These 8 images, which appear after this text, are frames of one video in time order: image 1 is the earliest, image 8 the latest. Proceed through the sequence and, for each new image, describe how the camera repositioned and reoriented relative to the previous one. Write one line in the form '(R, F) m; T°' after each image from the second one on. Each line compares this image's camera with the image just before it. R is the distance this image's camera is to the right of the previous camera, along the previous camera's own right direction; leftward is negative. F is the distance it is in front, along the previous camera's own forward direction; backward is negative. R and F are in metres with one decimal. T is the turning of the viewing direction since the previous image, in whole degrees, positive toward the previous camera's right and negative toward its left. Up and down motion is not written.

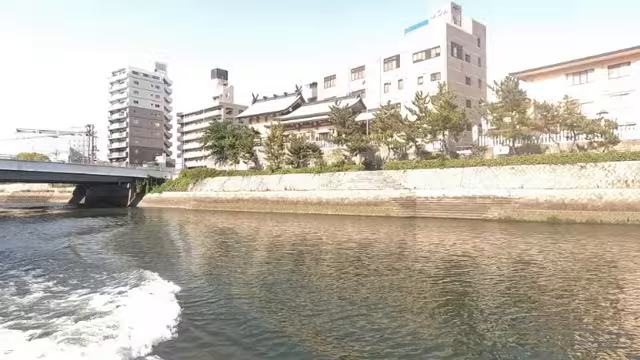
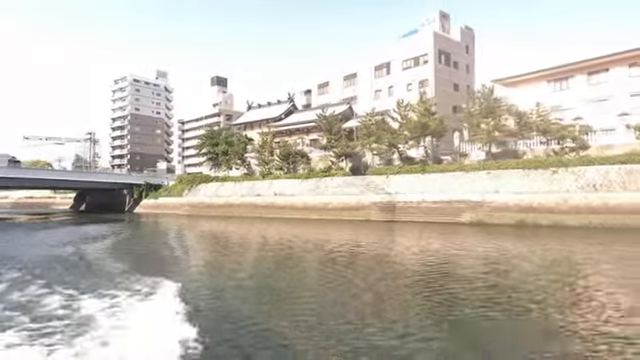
(+1.6, -1.0) m; -1°
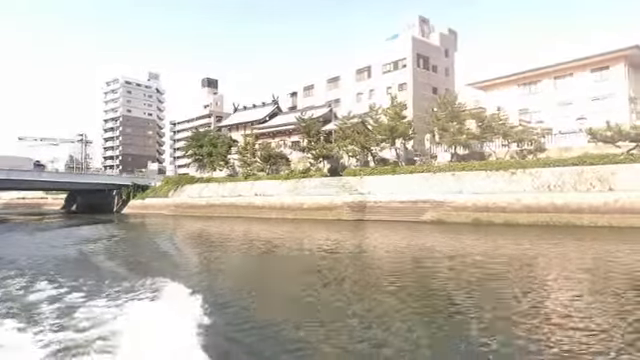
(+1.8, -1.3) m; 0°
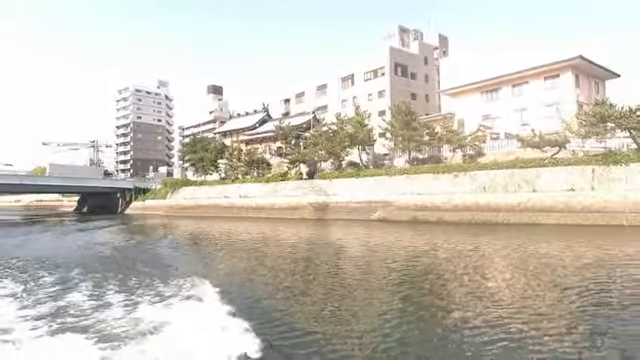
(+4.1, -3.2) m; -2°
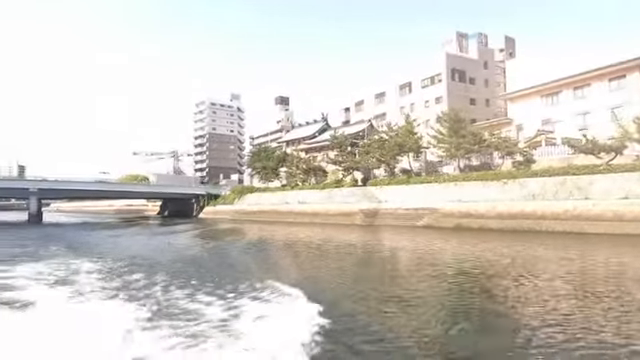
(+1.7, -1.6) m; -10°
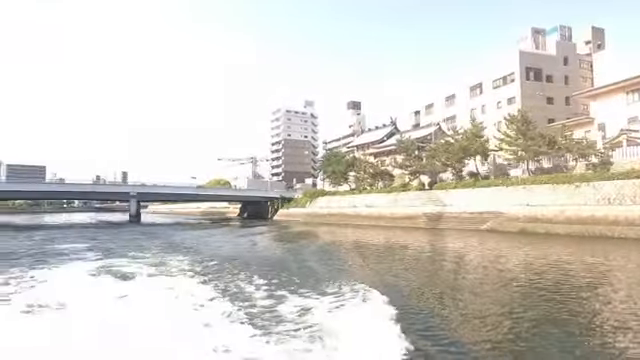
(+1.1, -1.5) m; -11°
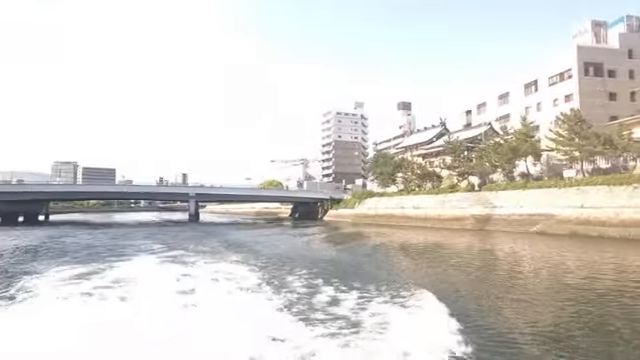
(+0.5, -1.1) m; -7°
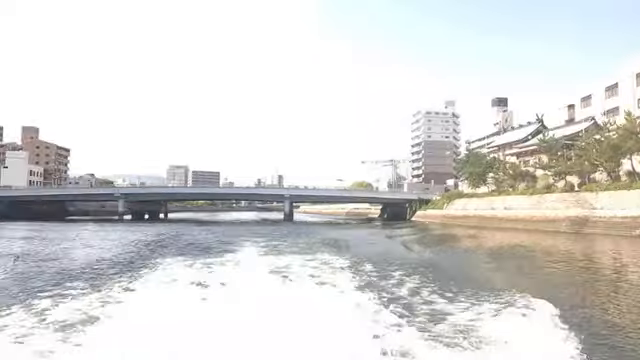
(+0.7, -2.0) m; -13°
